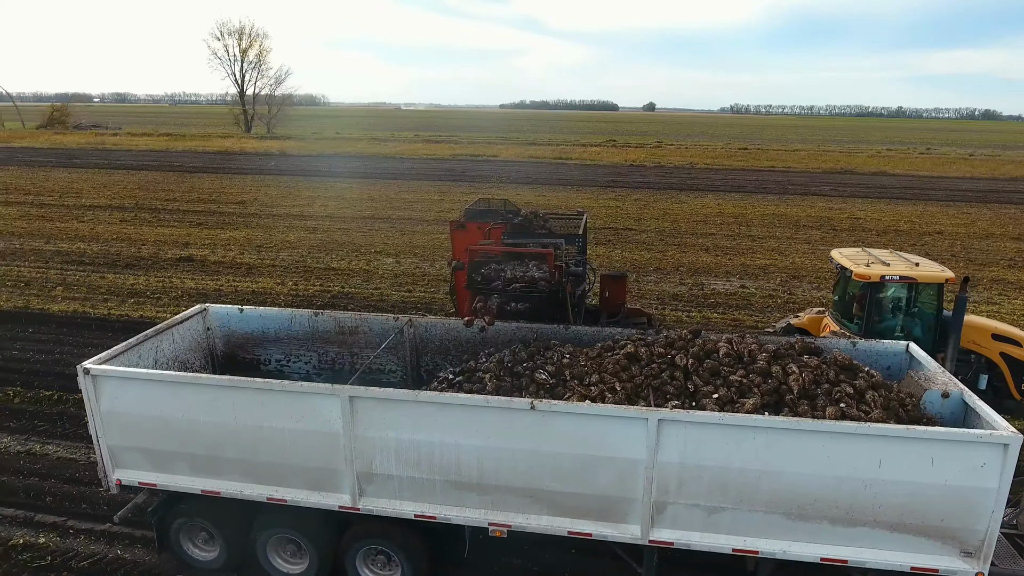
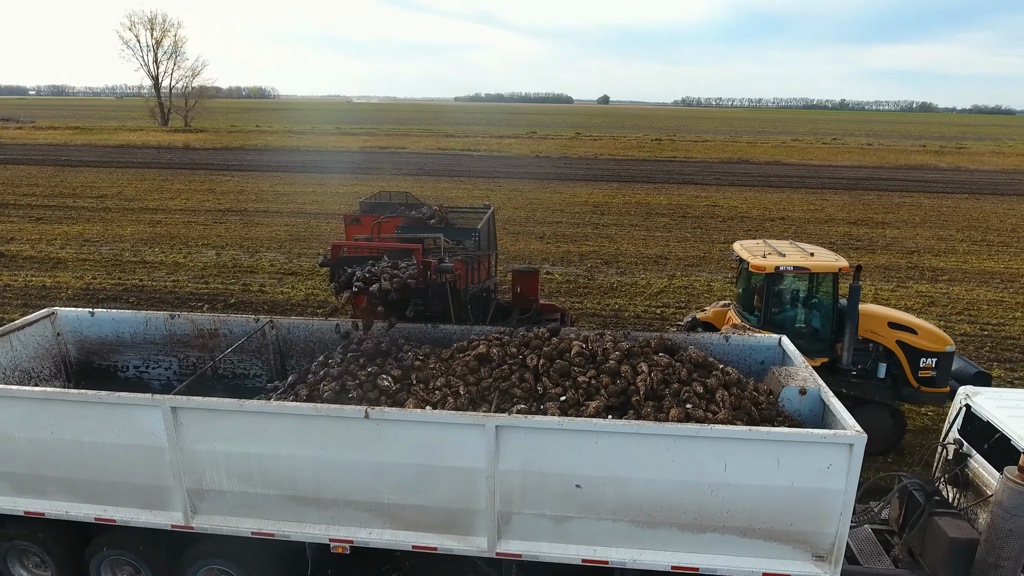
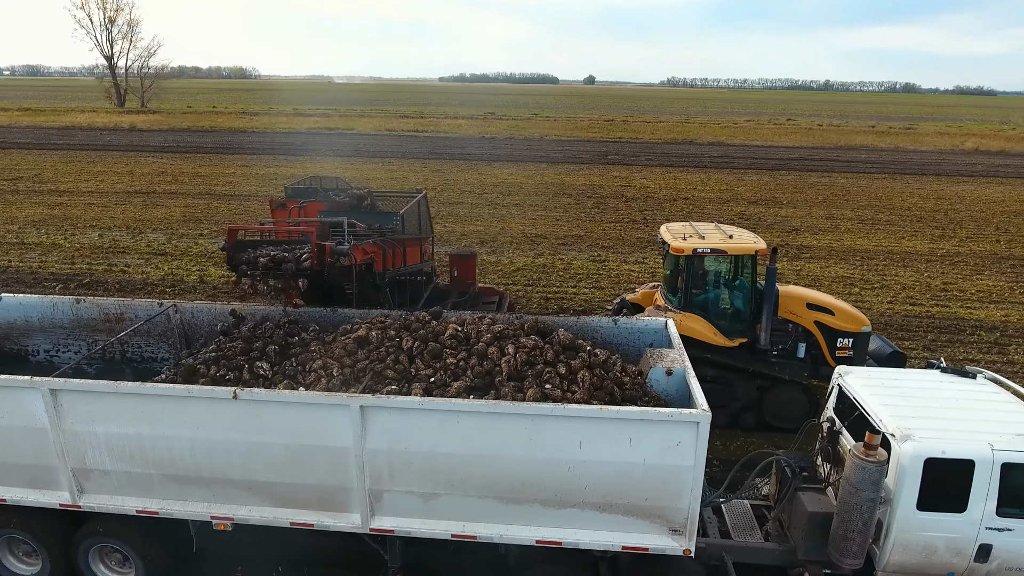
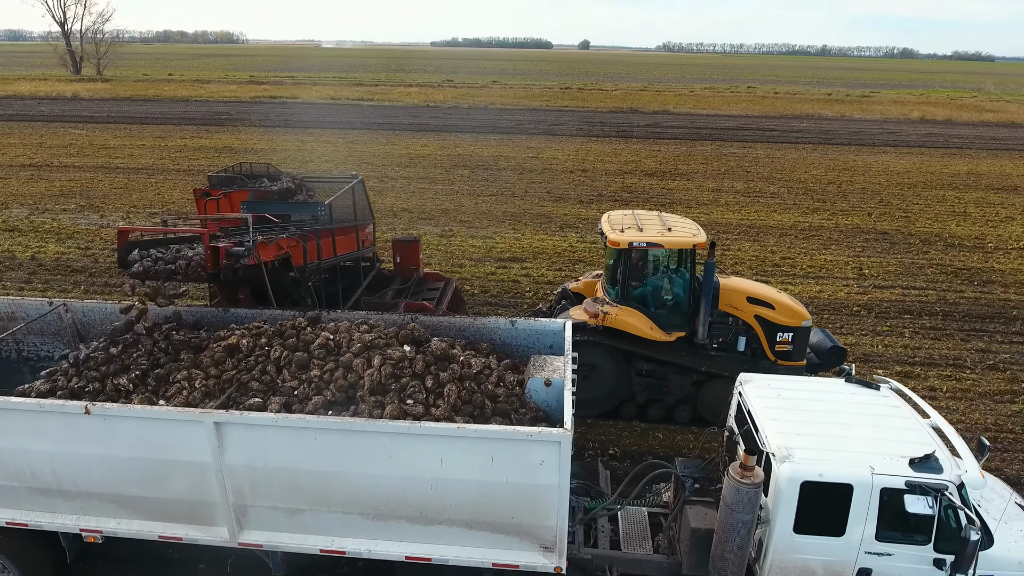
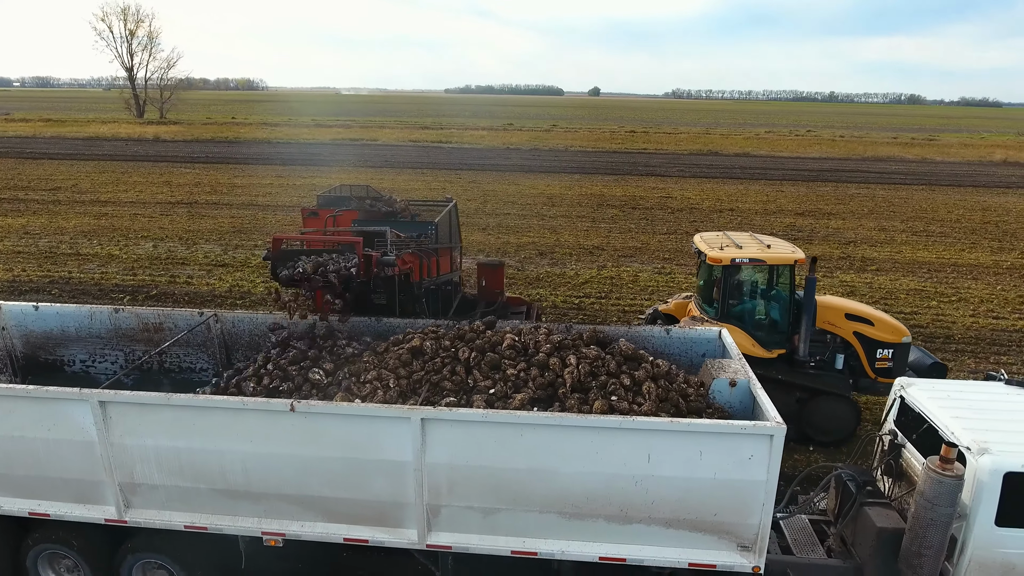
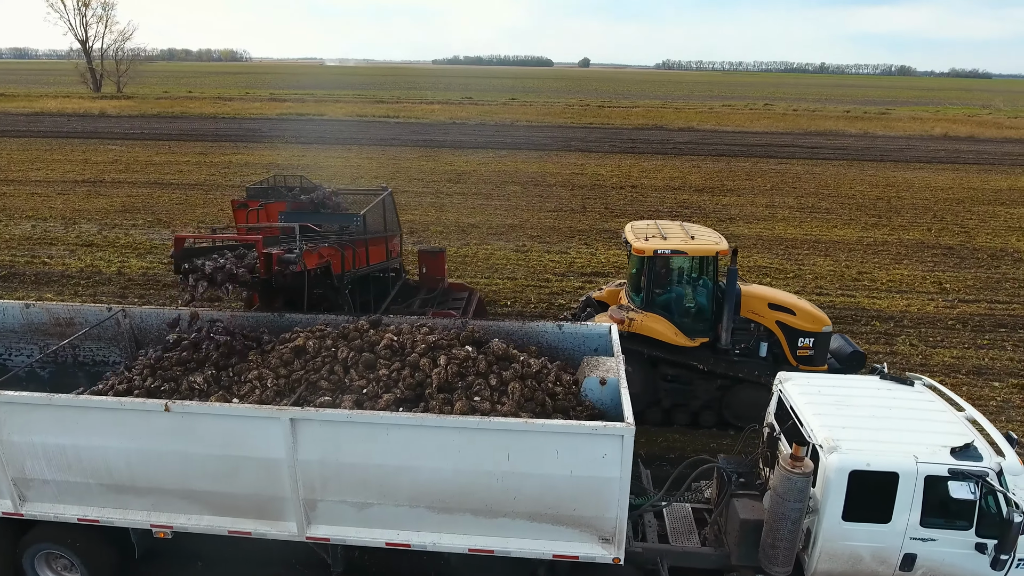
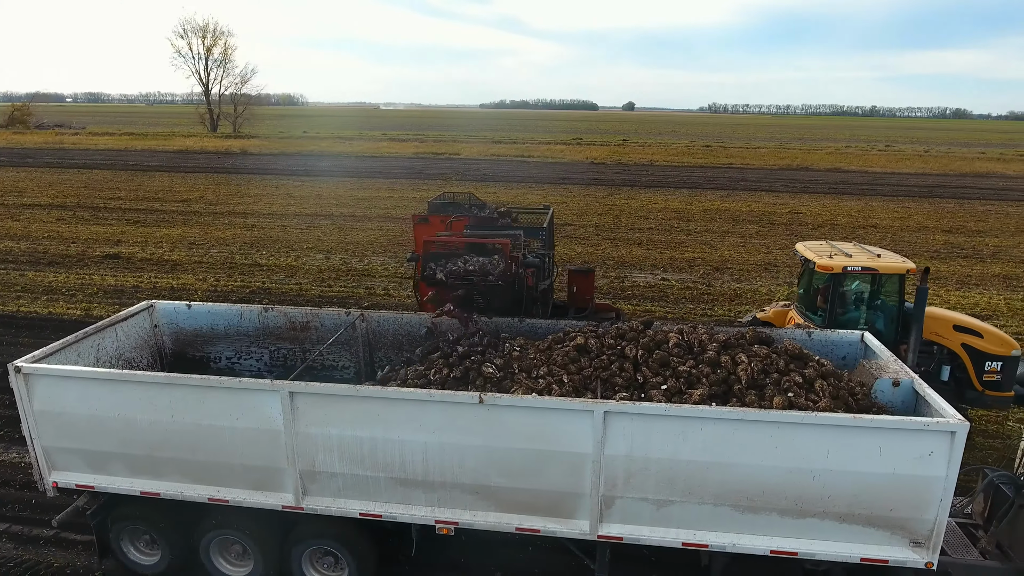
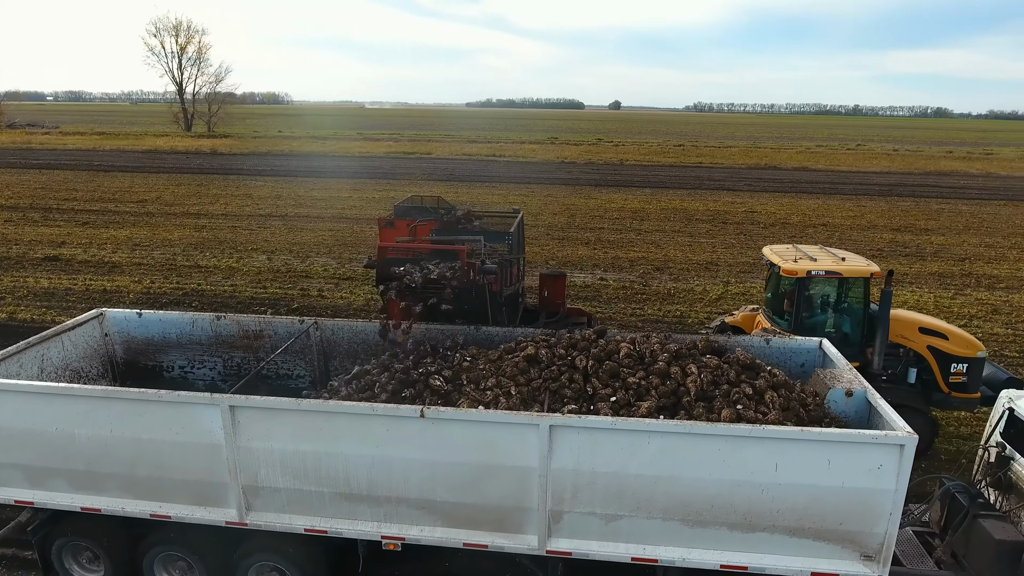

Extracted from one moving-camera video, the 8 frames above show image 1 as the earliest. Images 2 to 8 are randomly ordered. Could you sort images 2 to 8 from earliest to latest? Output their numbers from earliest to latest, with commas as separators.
7, 8, 2, 5, 3, 6, 4
